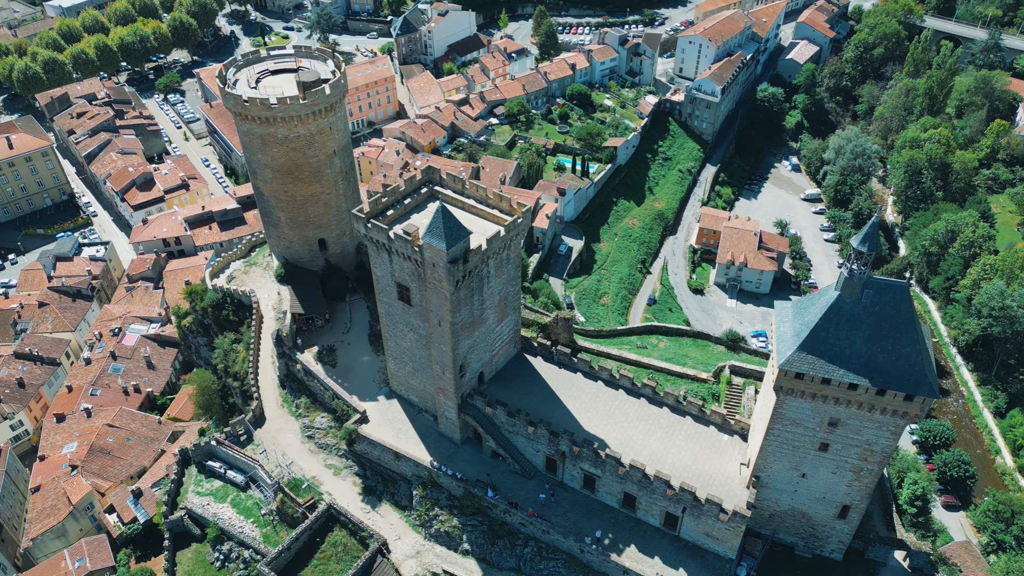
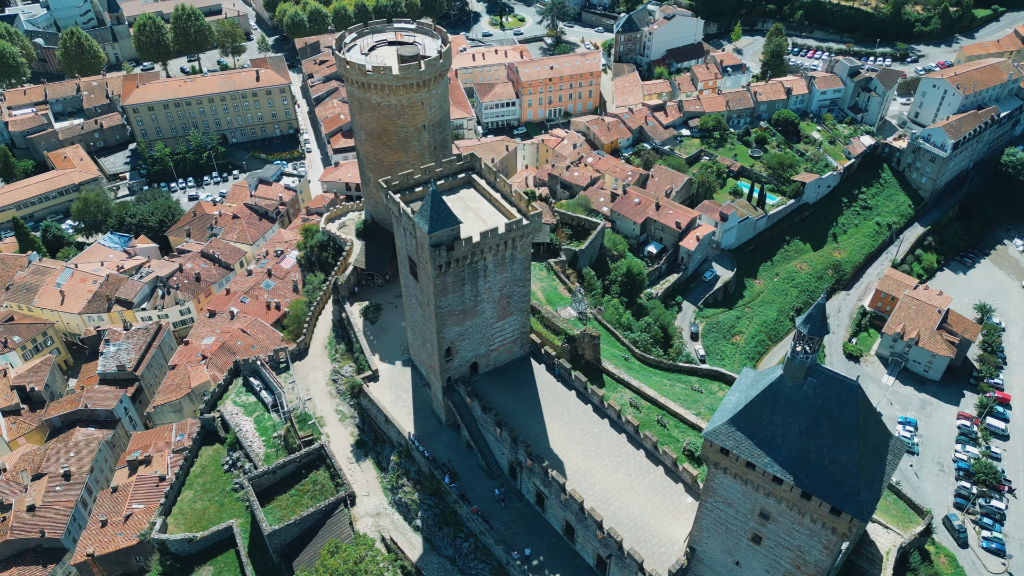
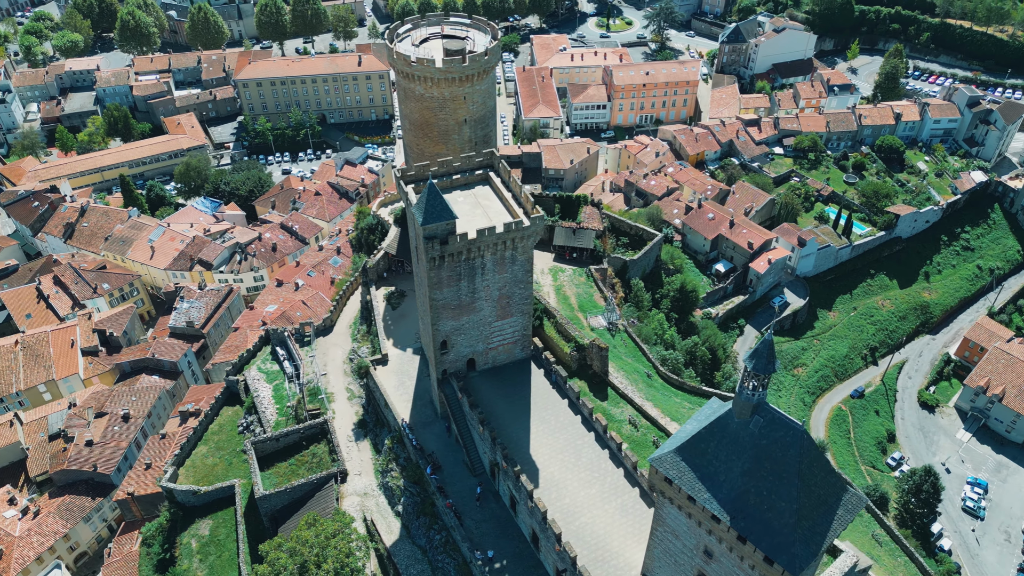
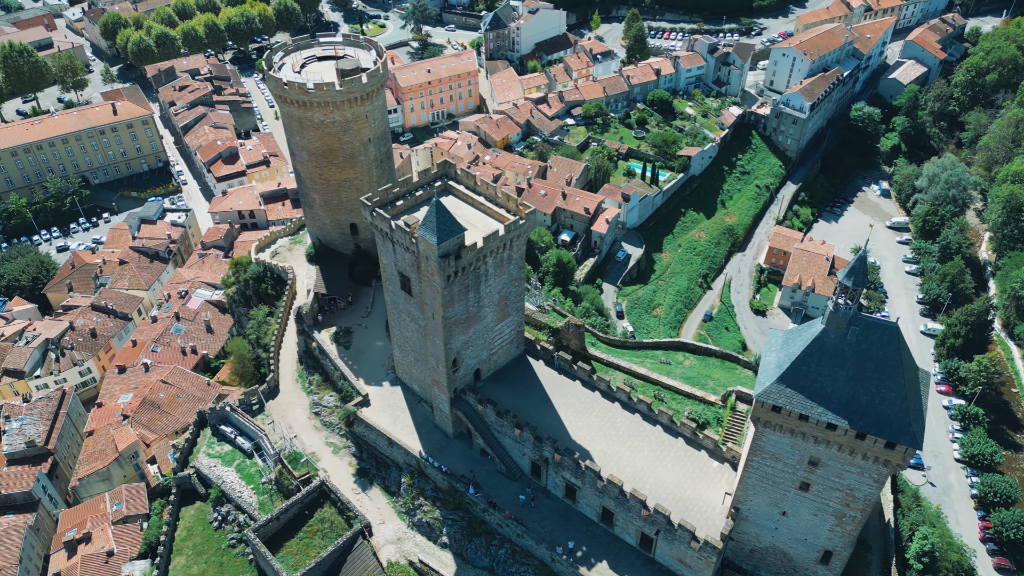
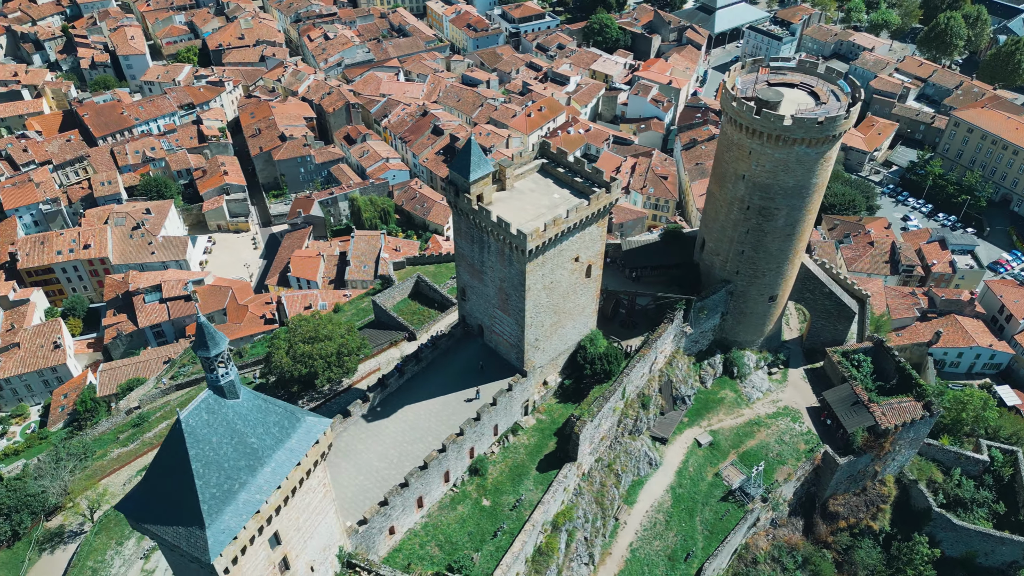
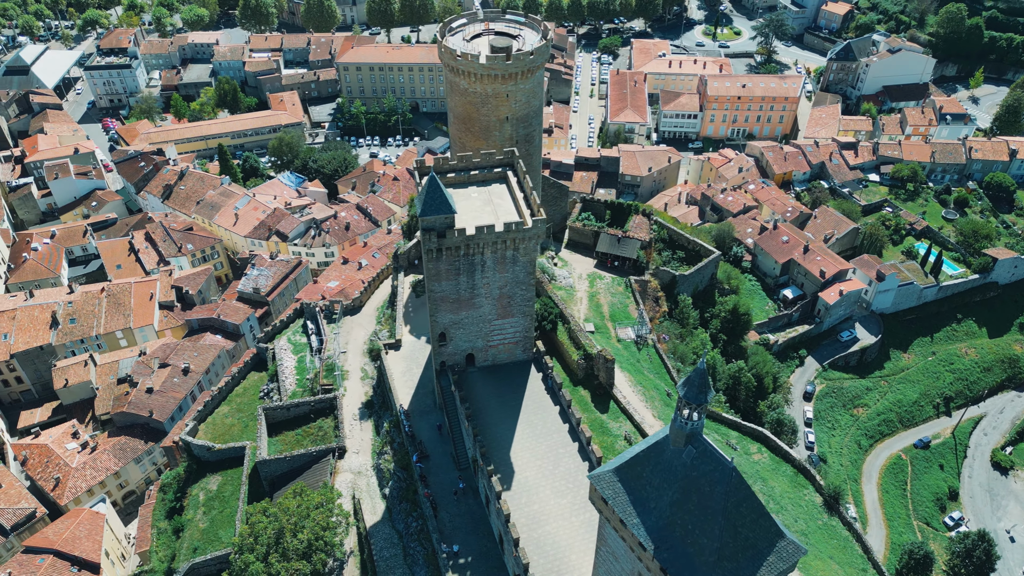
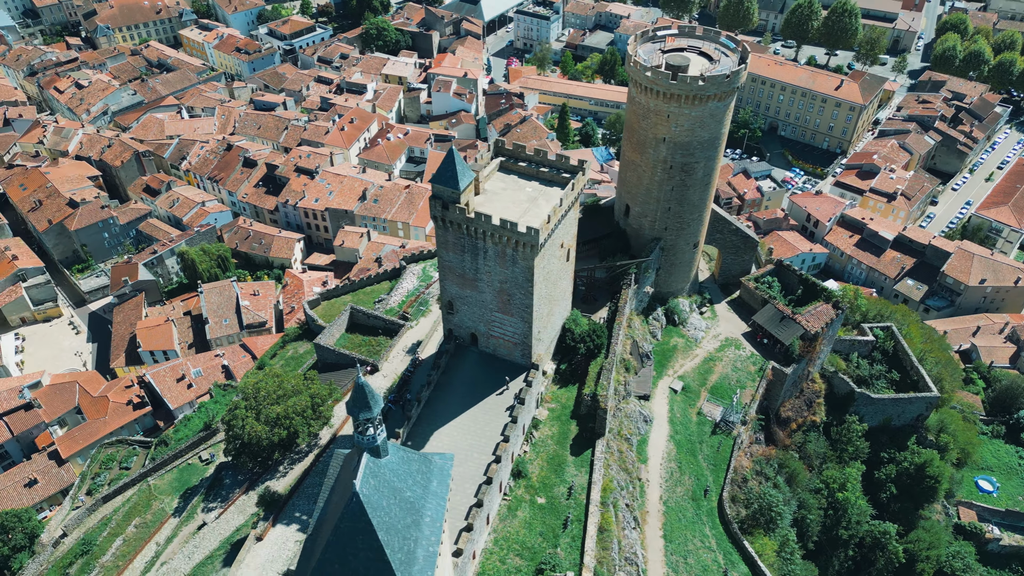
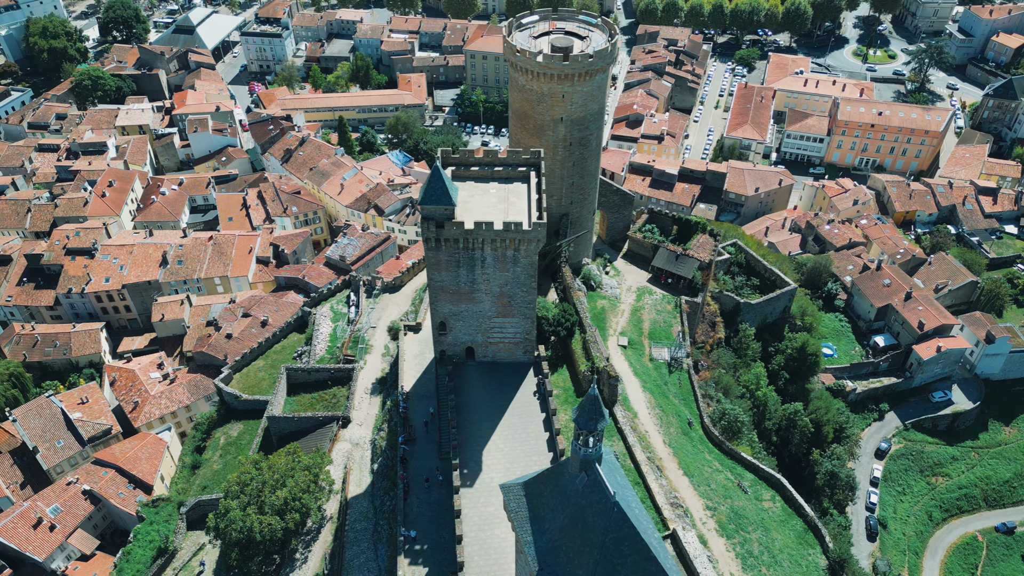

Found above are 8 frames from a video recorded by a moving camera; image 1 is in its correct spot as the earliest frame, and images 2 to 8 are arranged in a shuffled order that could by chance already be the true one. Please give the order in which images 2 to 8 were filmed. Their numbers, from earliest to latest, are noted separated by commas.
4, 2, 3, 6, 8, 7, 5
